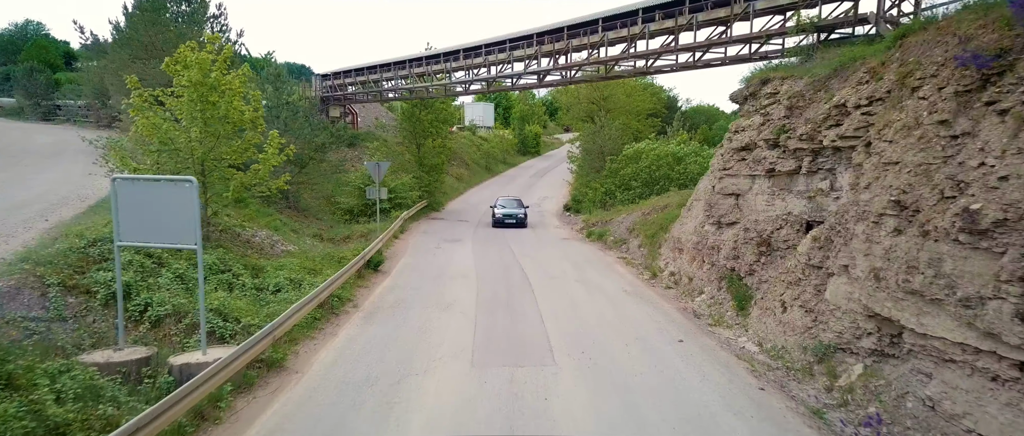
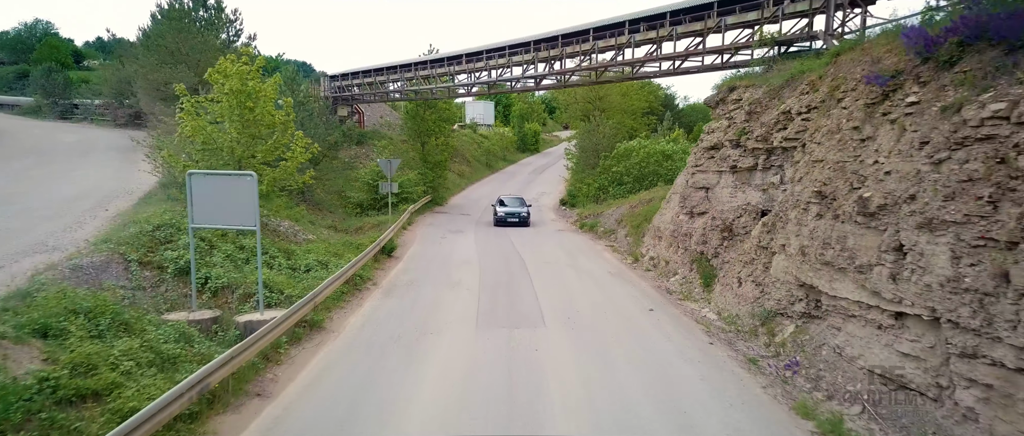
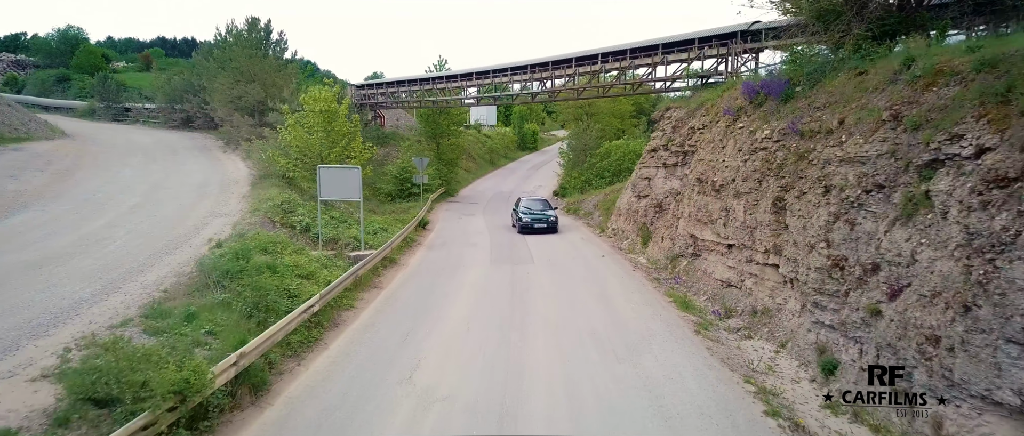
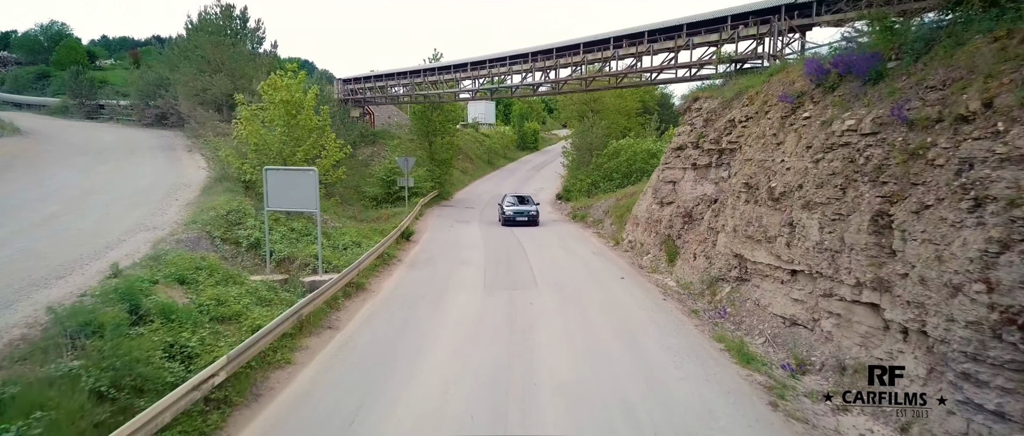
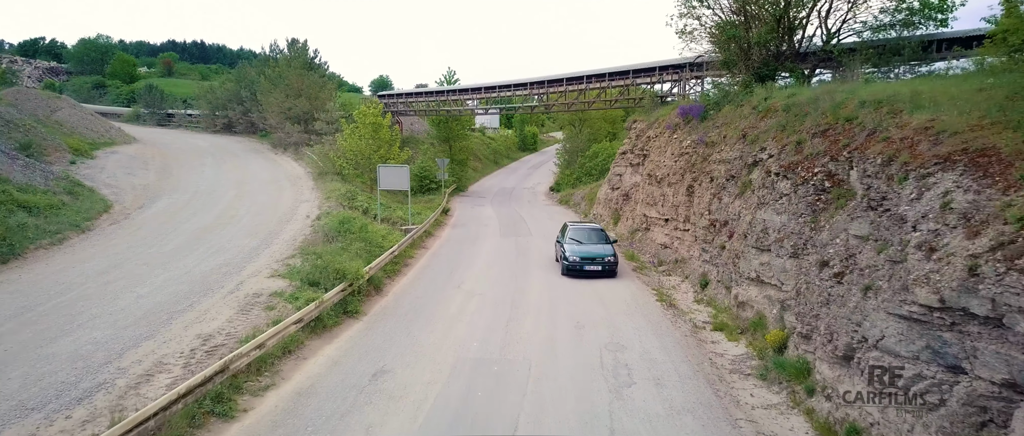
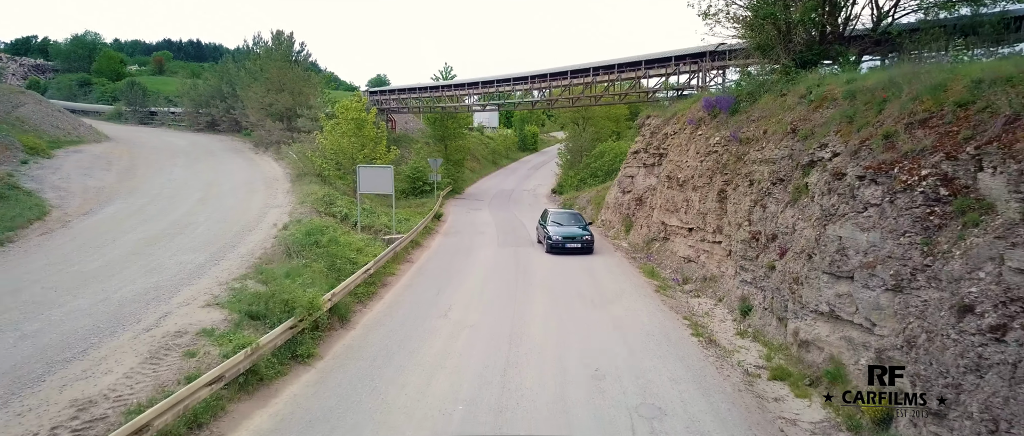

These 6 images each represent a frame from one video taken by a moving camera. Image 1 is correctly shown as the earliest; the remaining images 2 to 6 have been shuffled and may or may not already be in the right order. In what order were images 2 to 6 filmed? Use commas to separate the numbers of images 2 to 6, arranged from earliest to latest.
2, 4, 3, 6, 5
